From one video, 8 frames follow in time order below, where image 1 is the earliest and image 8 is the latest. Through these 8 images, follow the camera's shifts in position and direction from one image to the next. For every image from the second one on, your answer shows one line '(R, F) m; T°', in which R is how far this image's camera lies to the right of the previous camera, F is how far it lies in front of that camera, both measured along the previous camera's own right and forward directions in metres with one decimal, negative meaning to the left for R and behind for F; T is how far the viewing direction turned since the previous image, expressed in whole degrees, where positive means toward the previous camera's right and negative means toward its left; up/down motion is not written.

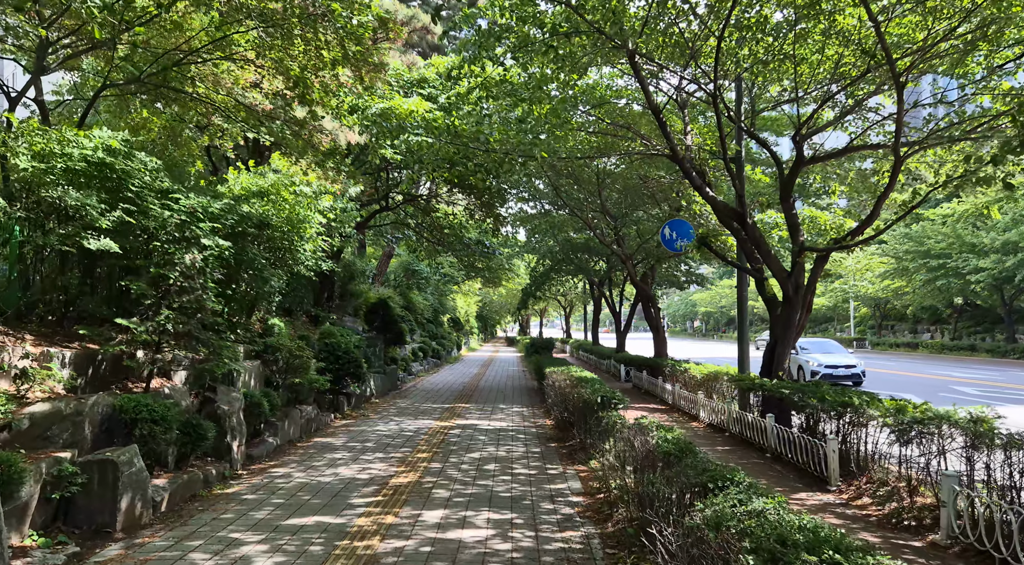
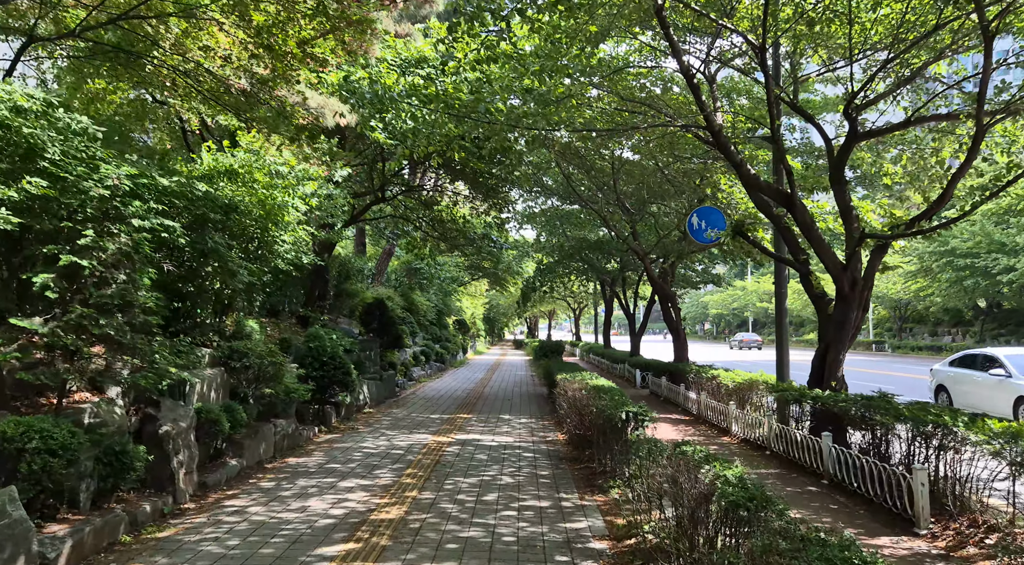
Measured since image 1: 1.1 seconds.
(0.0, +1.2) m; -1°
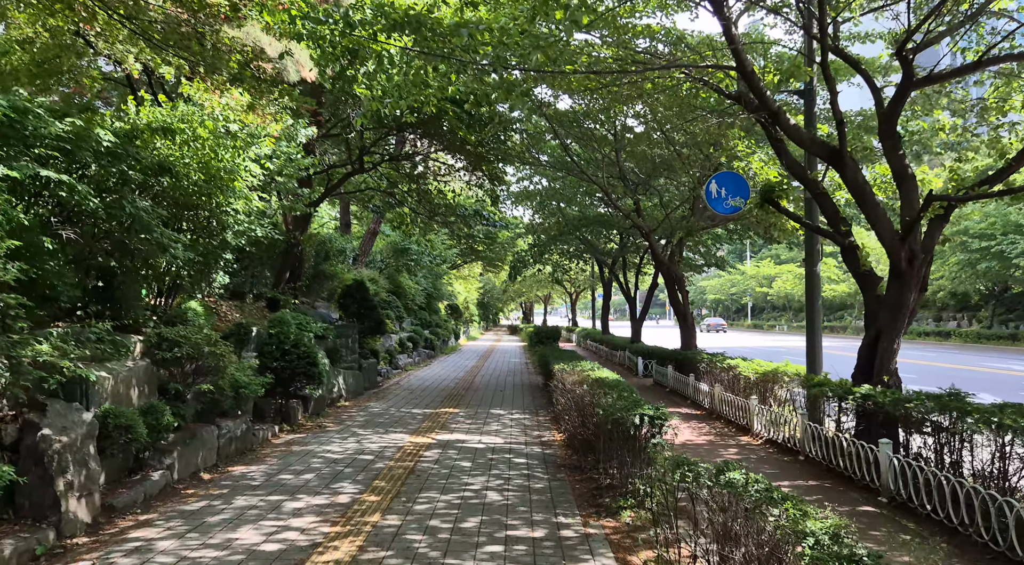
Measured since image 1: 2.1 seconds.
(+0.1, +1.2) m; 0°
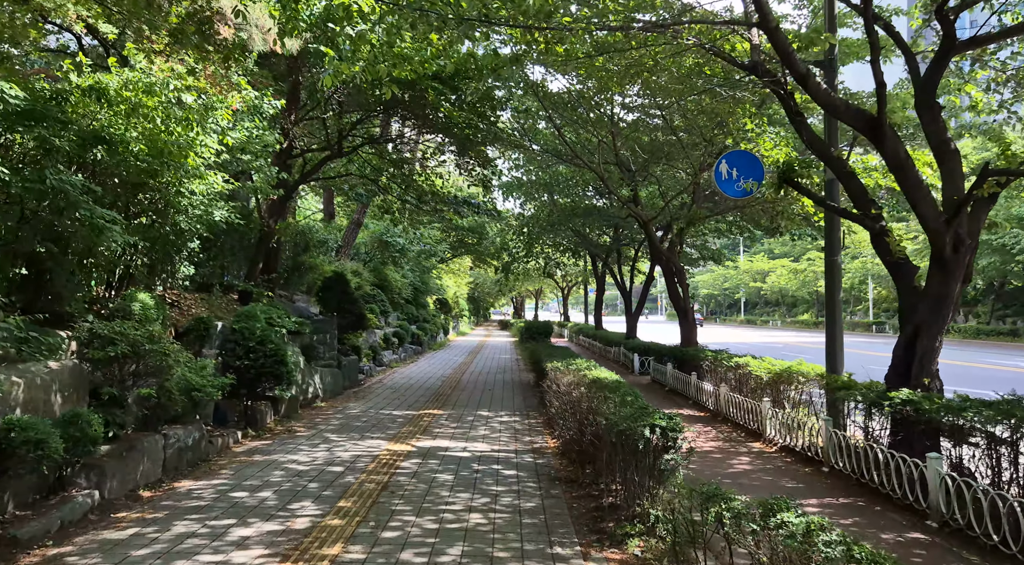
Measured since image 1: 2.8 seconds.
(0.0, +0.8) m; +1°
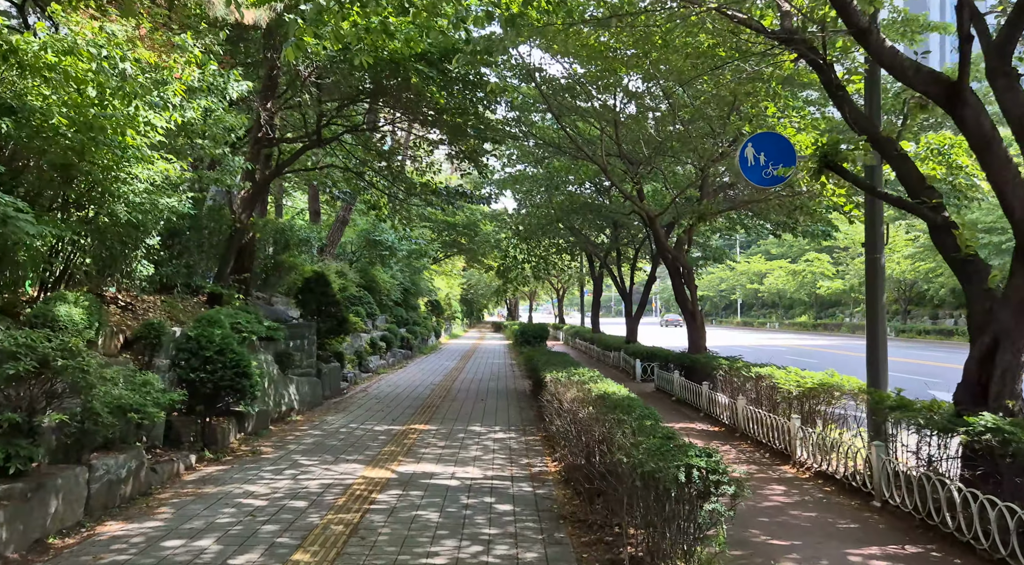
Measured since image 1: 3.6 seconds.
(0.0, +0.9) m; 0°
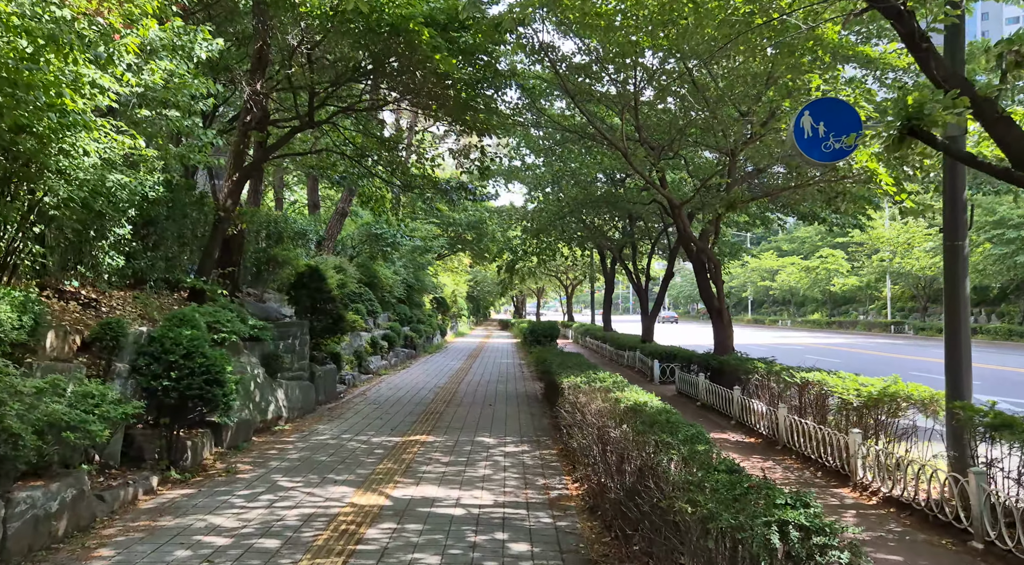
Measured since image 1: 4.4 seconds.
(-0.1, +0.9) m; 0°
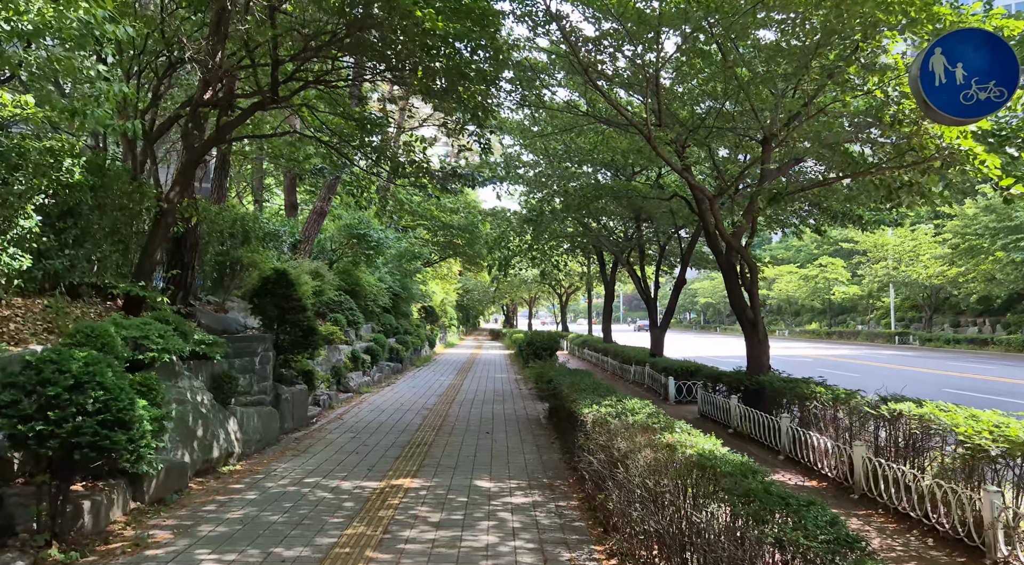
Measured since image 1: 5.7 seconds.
(-0.2, +1.6) m; +1°
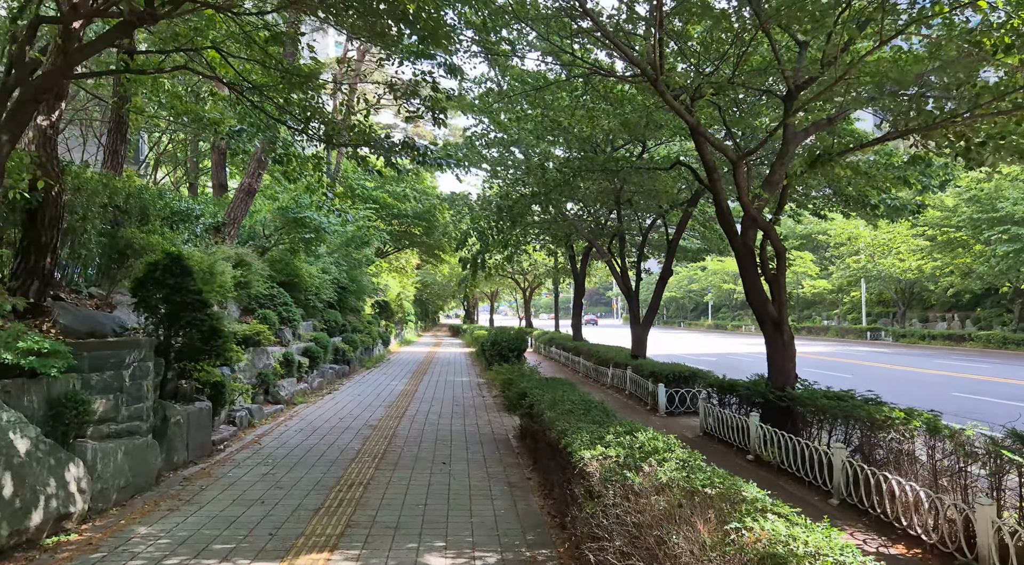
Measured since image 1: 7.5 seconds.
(0.0, +2.0) m; +3°
